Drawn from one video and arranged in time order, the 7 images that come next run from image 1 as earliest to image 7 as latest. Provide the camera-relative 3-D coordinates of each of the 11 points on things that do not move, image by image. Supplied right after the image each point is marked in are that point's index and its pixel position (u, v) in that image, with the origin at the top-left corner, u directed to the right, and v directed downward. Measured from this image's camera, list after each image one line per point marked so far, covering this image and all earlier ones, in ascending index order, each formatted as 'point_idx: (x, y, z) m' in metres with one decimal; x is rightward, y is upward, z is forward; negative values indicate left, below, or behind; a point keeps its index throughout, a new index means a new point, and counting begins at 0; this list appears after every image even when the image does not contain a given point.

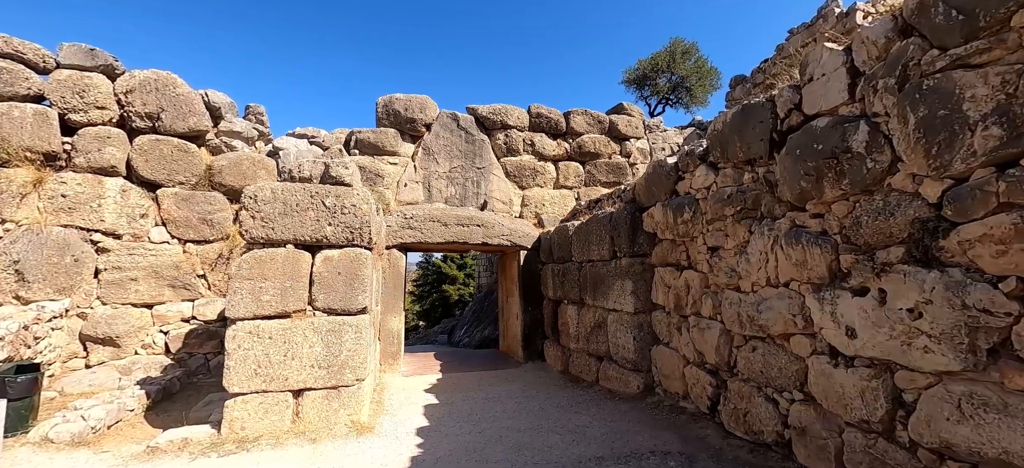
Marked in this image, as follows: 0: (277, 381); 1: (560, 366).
0: (-1.4, -0.9, +2.7) m
1: (+0.5, -1.4, +4.7) m
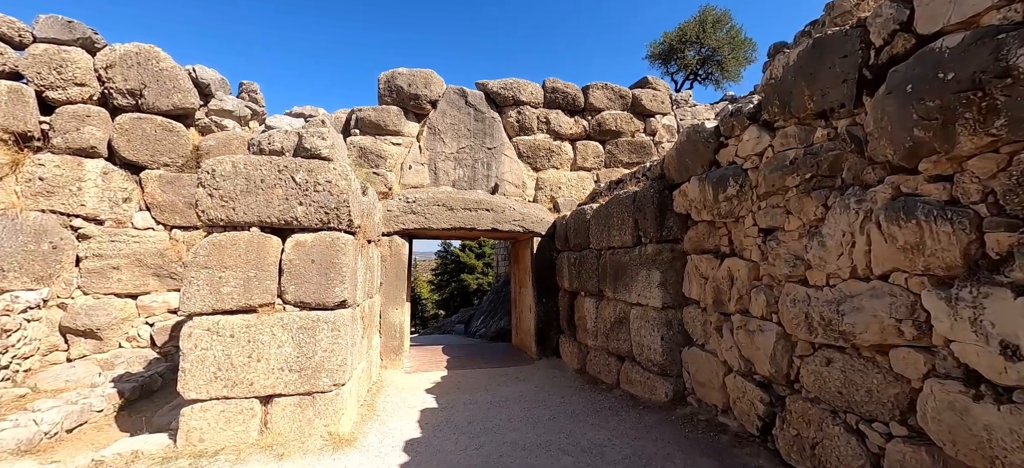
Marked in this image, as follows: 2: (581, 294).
0: (-1.4, -0.8, +2.3) m
1: (+0.6, -1.2, +4.2) m
2: (+0.6, -0.6, +4.2) m
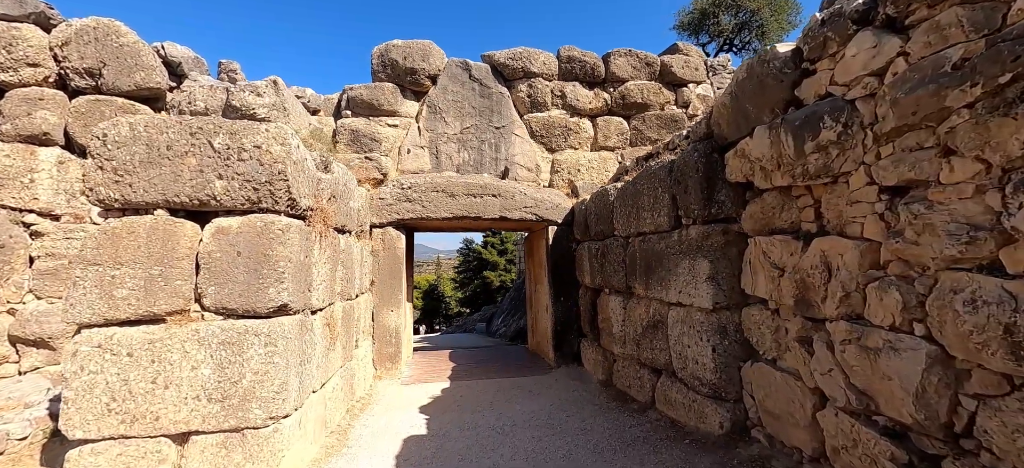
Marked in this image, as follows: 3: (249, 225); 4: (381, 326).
0: (-1.4, -0.7, +1.7) m
1: (+0.7, -1.1, +3.5) m
2: (+0.7, -0.4, +3.5) m
3: (-1.1, 0.0, +1.8) m
4: (-1.1, -0.8, +4.0) m
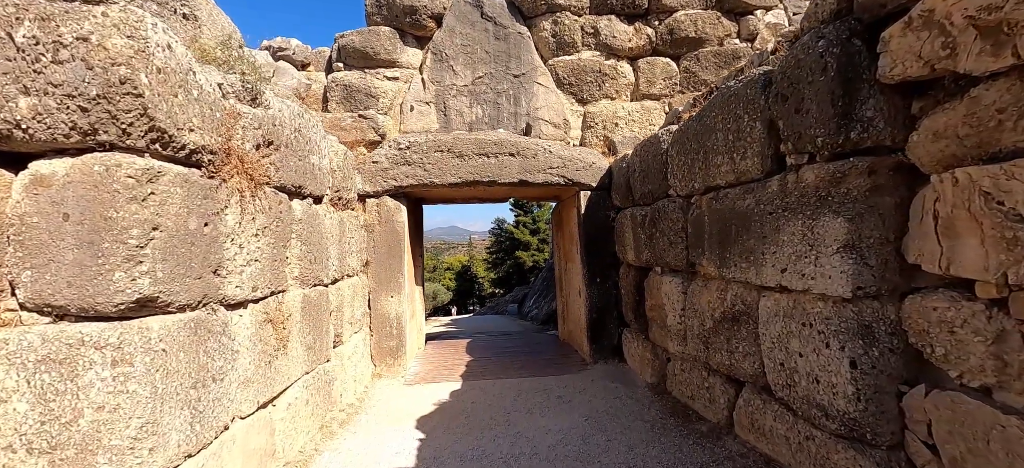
0: (-1.4, -0.6, +1.1) m
1: (+0.8, -0.9, +2.7) m
2: (+0.8, -0.2, +2.7) m
3: (-1.1, +0.2, +1.1) m
4: (-1.0, -0.6, +3.3) m
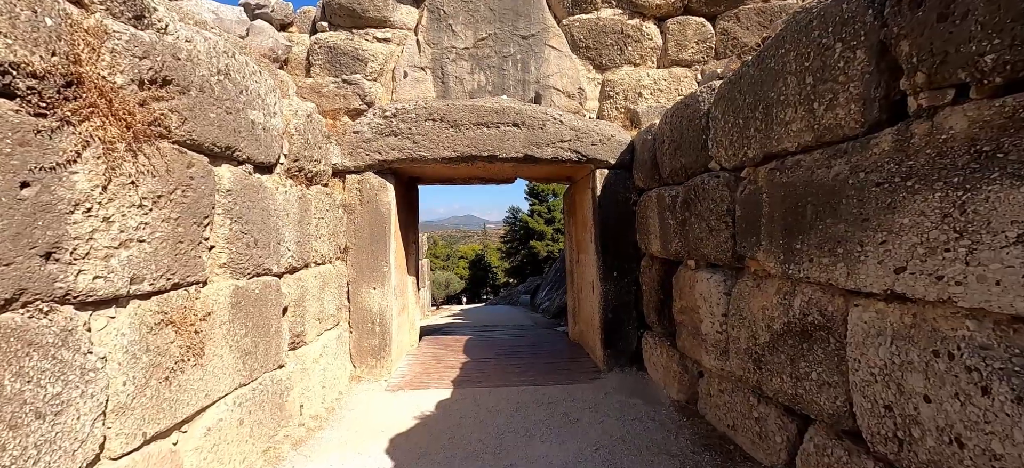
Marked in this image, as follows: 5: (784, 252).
0: (-1.5, -0.5, +0.7) m
1: (+0.8, -0.8, +2.2) m
2: (+0.8, -0.1, +2.1) m
3: (-1.1, +0.2, +0.7) m
4: (-1.0, -0.5, +2.9) m
5: (+0.8, -0.1, +1.4) m
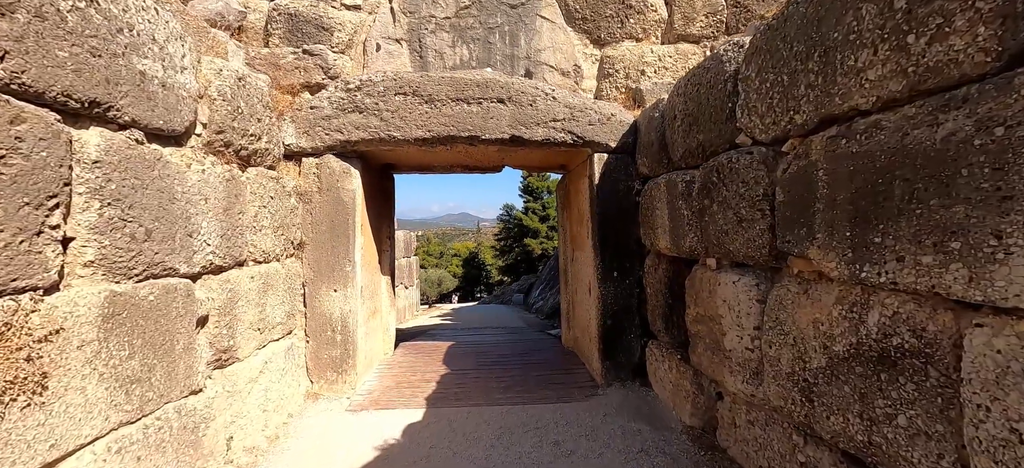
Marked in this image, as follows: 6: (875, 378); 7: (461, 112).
0: (-1.5, -0.5, +0.3) m
1: (+0.7, -0.8, +1.9) m
2: (+0.7, -0.1, +1.8) m
3: (-1.2, +0.3, +0.3) m
4: (-1.0, -0.4, +2.5) m
5: (+0.8, 0.0, +1.0) m
6: (+0.8, -0.3, +1.0) m
7: (-0.3, +0.7, +2.5) m
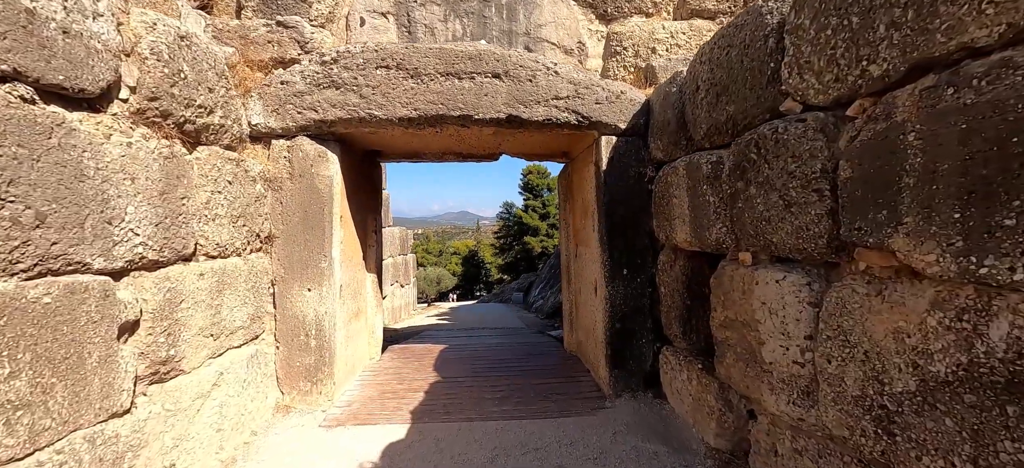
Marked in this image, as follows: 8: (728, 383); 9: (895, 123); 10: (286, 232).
0: (-1.5, -0.5, 0.0) m
1: (+0.7, -0.7, +1.6) m
2: (+0.7, -0.1, +1.5) m
3: (-1.2, +0.3, 0.0) m
4: (-1.1, -0.4, +2.2) m
5: (+0.8, 0.0, +0.8) m
6: (+0.8, -0.3, +0.7) m
7: (-0.3, +0.7, +2.2) m
8: (+0.7, -0.5, +1.5) m
9: (+0.8, +0.2, +0.9) m
10: (-1.1, 0.0, +2.2) m
